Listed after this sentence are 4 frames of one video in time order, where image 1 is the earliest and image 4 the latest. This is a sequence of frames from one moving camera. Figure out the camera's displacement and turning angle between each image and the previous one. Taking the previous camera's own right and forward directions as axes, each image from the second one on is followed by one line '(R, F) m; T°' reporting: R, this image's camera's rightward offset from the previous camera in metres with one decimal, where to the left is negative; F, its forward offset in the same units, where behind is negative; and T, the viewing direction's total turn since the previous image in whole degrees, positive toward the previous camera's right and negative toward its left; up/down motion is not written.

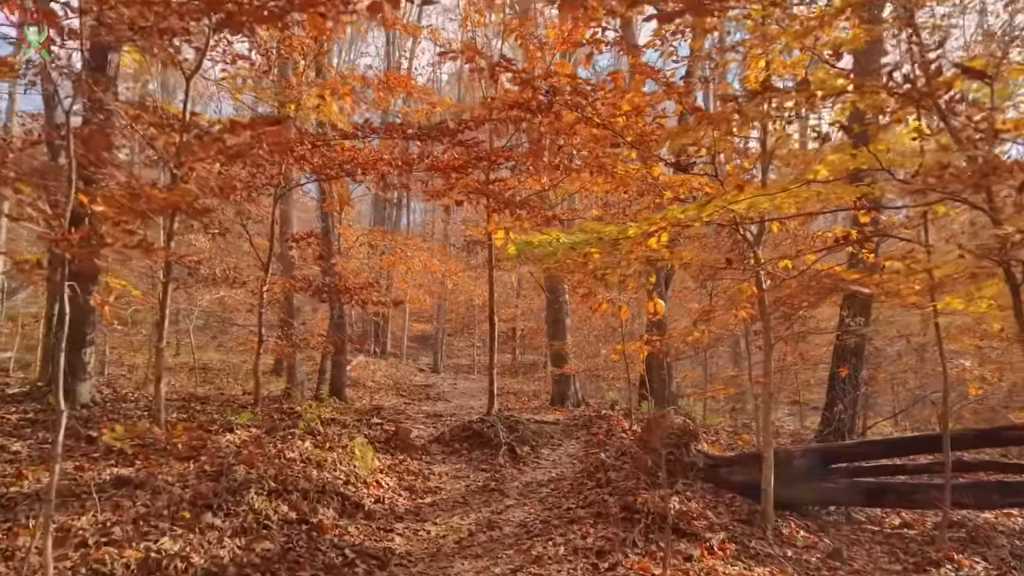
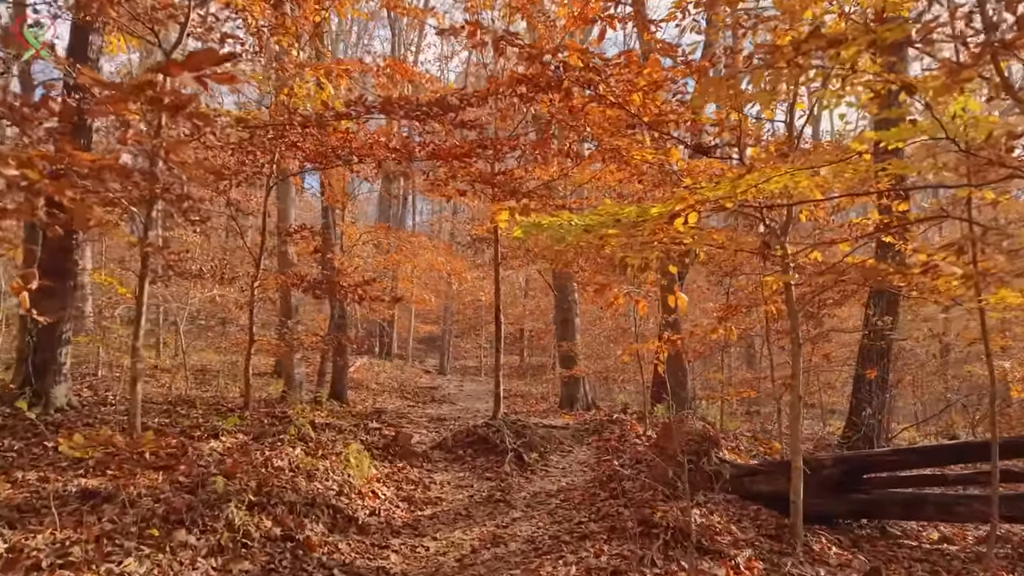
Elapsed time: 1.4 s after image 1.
(0.0, +0.6) m; -1°
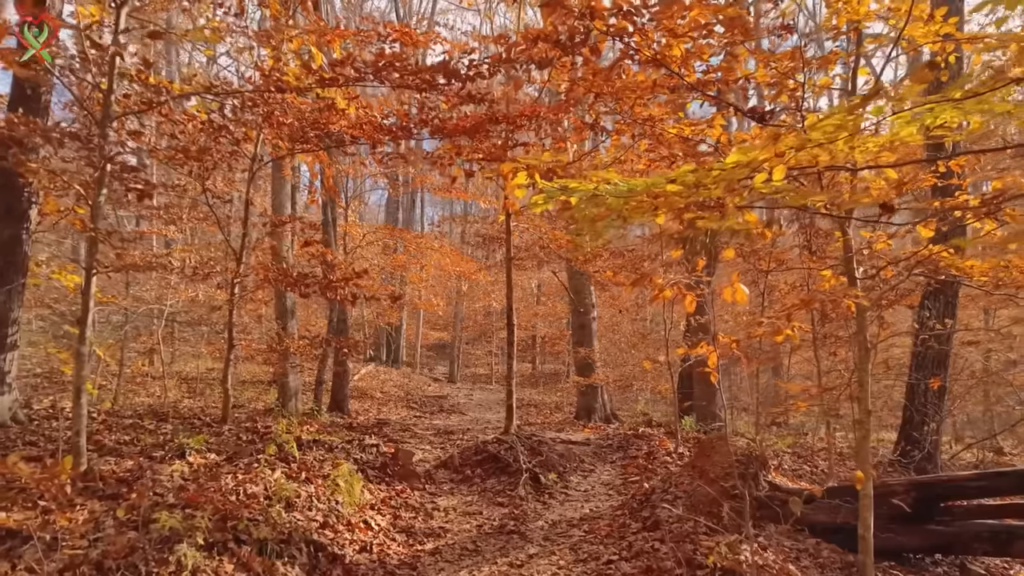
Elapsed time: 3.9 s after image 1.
(0.0, +1.0) m; -1°
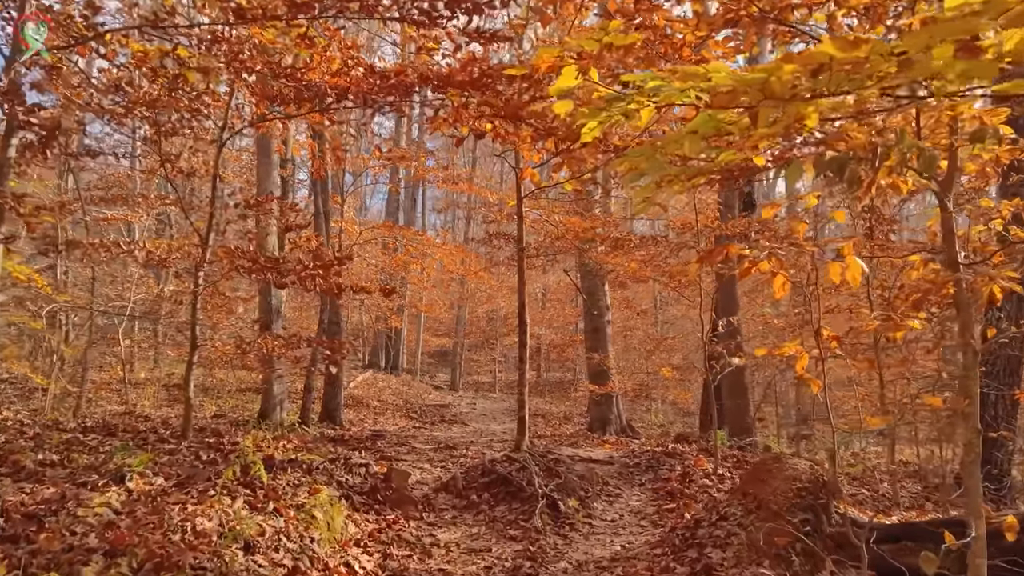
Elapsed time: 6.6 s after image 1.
(-0.1, +1.2) m; 0°
